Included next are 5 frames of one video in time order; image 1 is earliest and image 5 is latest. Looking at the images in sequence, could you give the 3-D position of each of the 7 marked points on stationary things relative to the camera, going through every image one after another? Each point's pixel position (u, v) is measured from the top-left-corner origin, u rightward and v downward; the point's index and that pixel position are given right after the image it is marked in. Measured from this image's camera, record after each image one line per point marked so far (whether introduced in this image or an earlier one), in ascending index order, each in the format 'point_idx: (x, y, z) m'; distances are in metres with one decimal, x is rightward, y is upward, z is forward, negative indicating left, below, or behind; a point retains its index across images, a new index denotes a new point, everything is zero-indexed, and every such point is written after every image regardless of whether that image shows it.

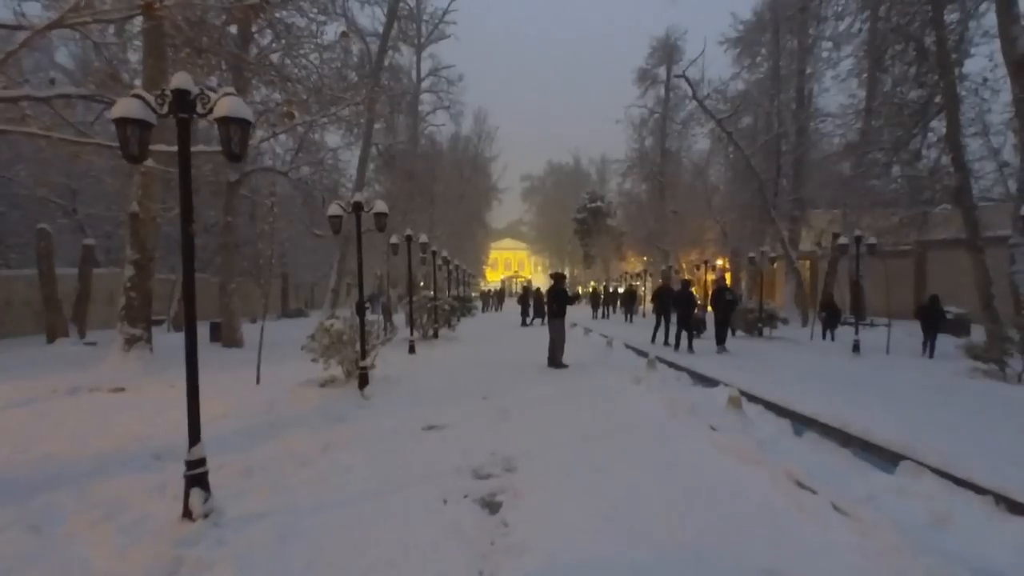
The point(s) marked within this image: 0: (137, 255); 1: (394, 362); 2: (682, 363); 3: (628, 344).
0: (-11.6, +1.0, +17.1) m
1: (-3.0, -1.9, +13.7) m
2: (+4.3, -1.9, +13.8) m
3: (+4.0, -2.0, +19.2) m
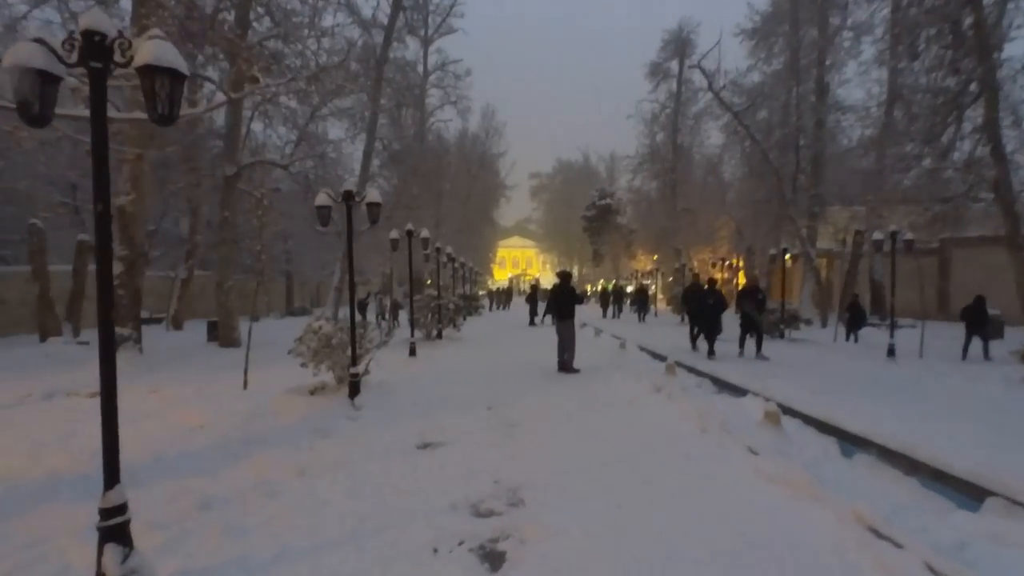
0: (-11.4, +1.1, +16.3) m
1: (-2.8, -1.9, +12.7) m
2: (+4.4, -1.9, +12.8) m
3: (+4.3, -2.0, +18.1) m
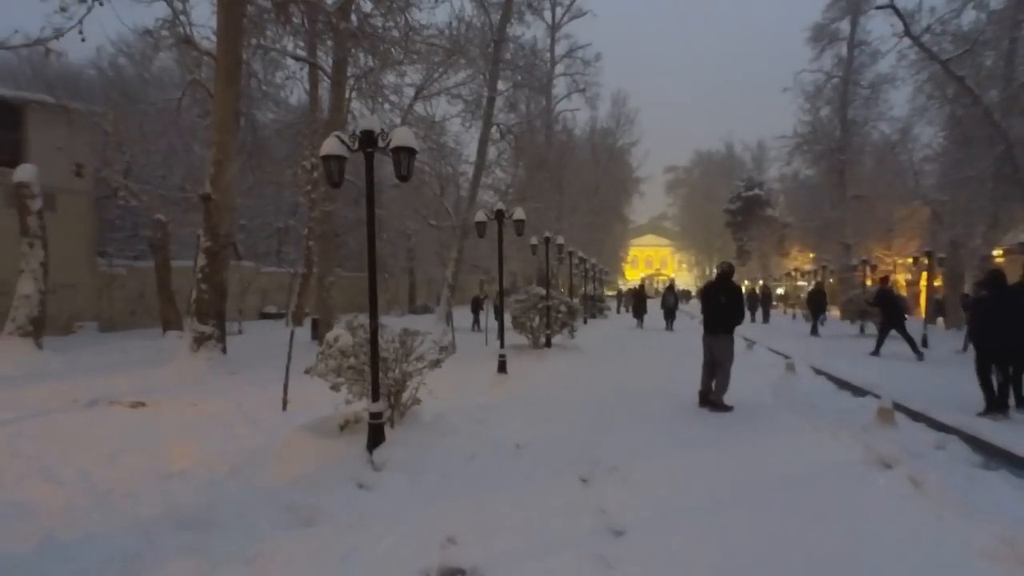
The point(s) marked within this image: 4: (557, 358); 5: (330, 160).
0: (-8.3, +1.2, +15.1) m
1: (-0.8, -1.8, +9.6) m
2: (+6.3, -1.9, +8.0) m
3: (+7.3, -2.0, +13.2) m
4: (+1.2, -1.9, +14.9) m
5: (-1.9, +1.4, +5.8) m
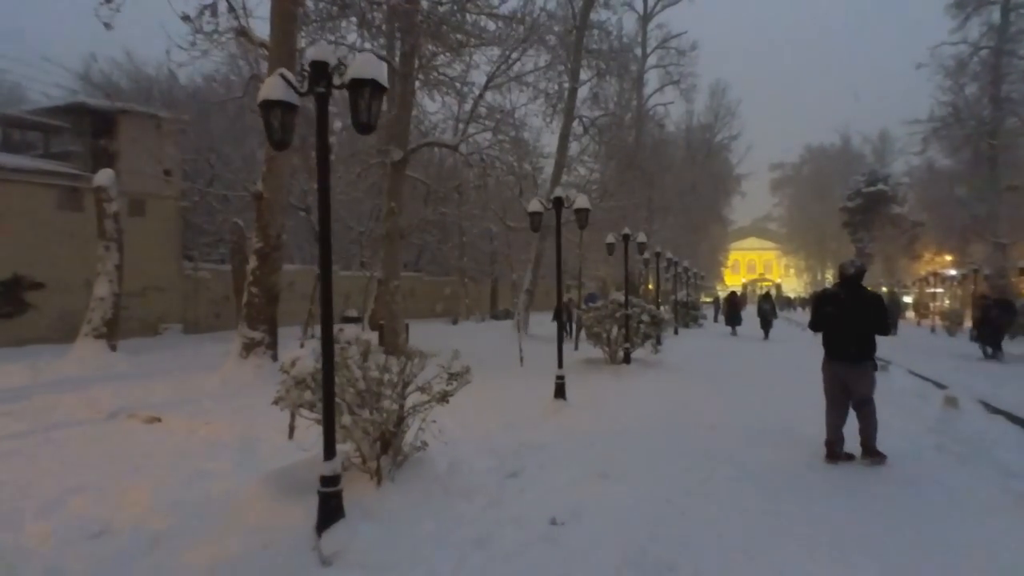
0: (-6.5, +1.1, +14.3) m
1: (0.0, -1.9, +7.6) m
2: (+6.7, -2.0, +4.8) m
3: (+8.6, -2.2, +9.8) m
4: (+2.8, -2.0, +12.5) m
5: (-1.8, +1.3, +4.1) m
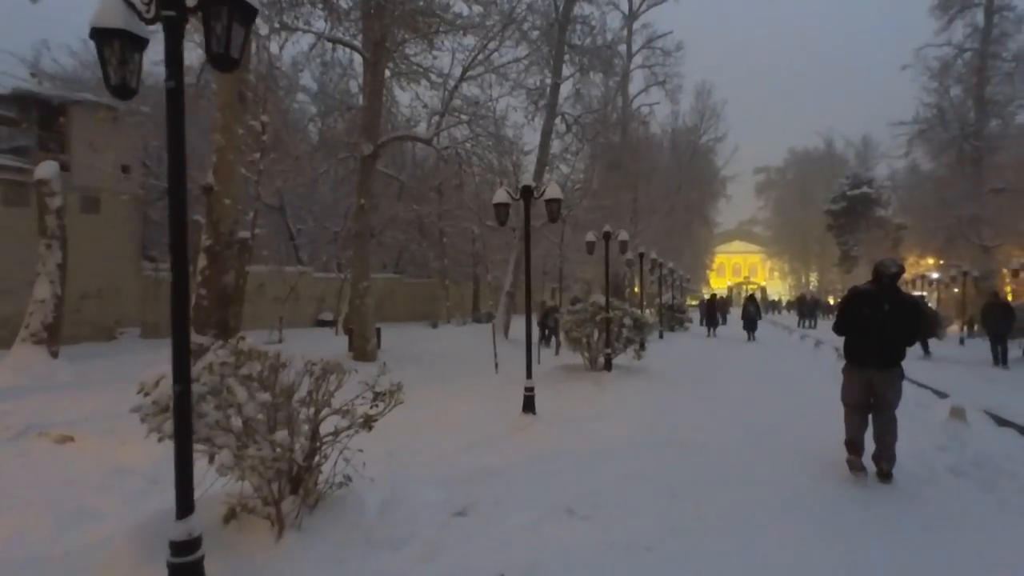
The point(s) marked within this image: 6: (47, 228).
0: (-7.1, +1.1, +13.1) m
1: (-0.5, -1.9, +6.6) m
2: (+6.2, -2.0, +4.0) m
3: (+8.0, -2.2, +9.0) m
4: (+2.2, -2.1, +11.6) m
5: (-2.2, +1.3, +3.1) m
6: (-13.3, +1.7, +15.8) m
